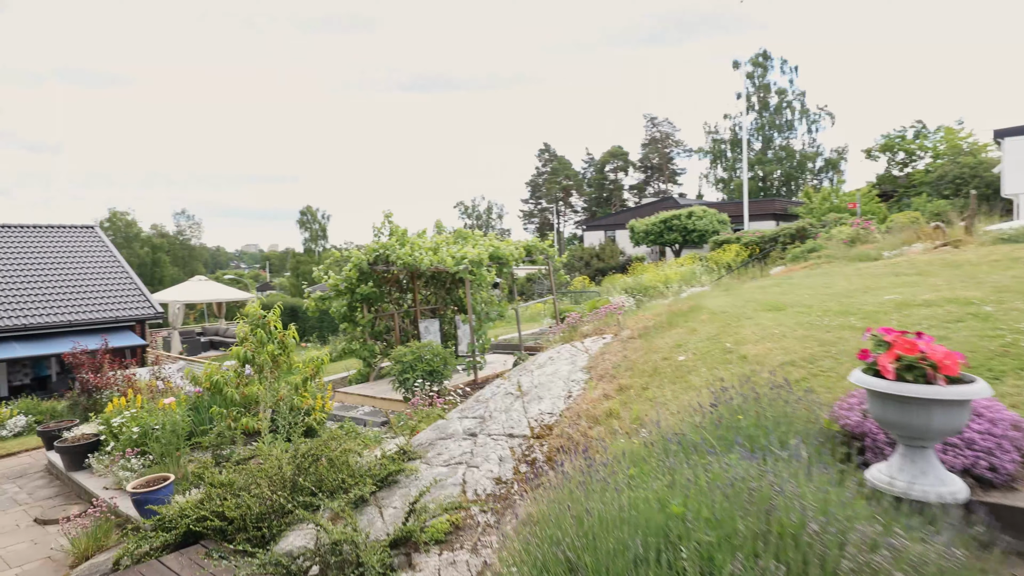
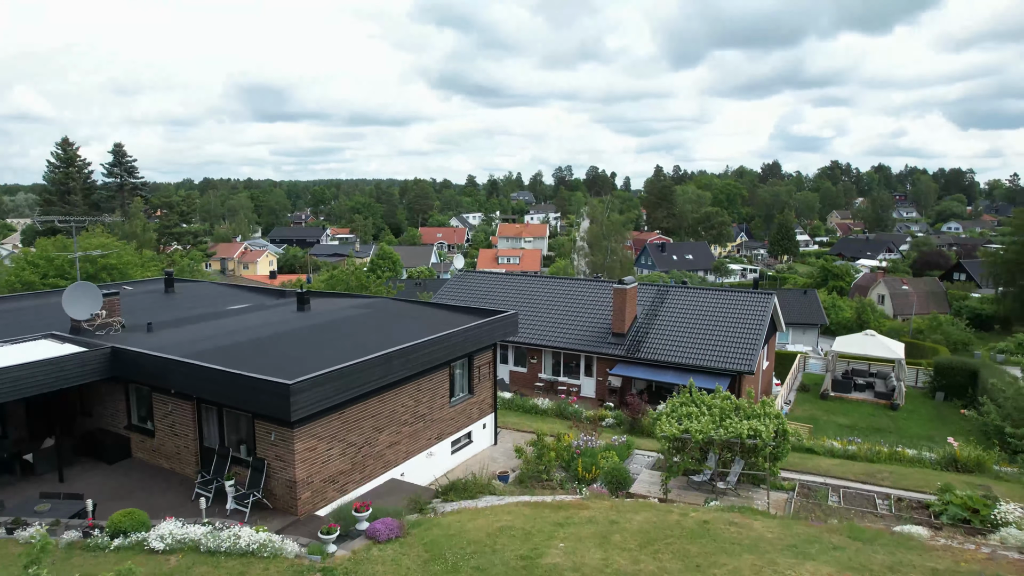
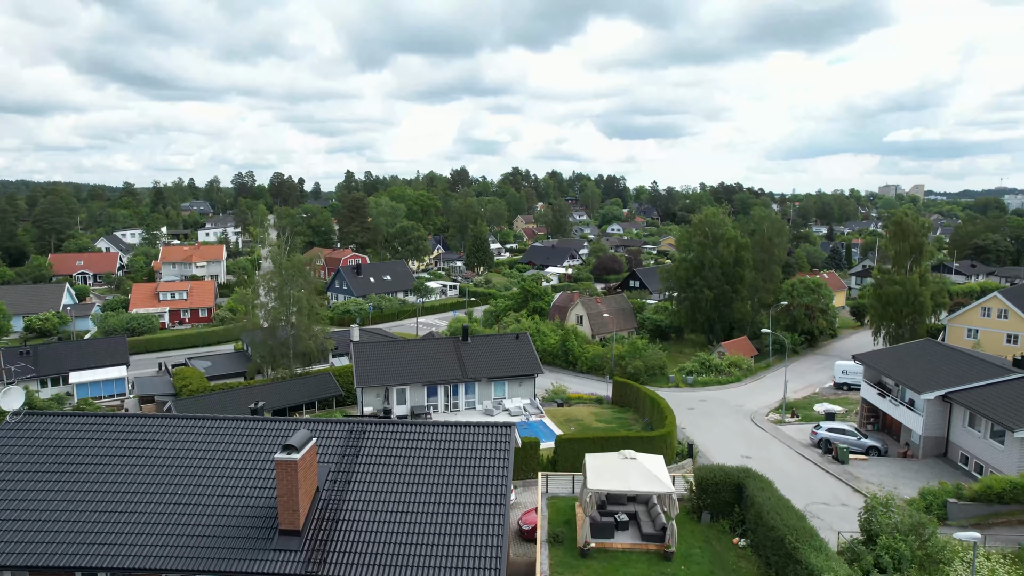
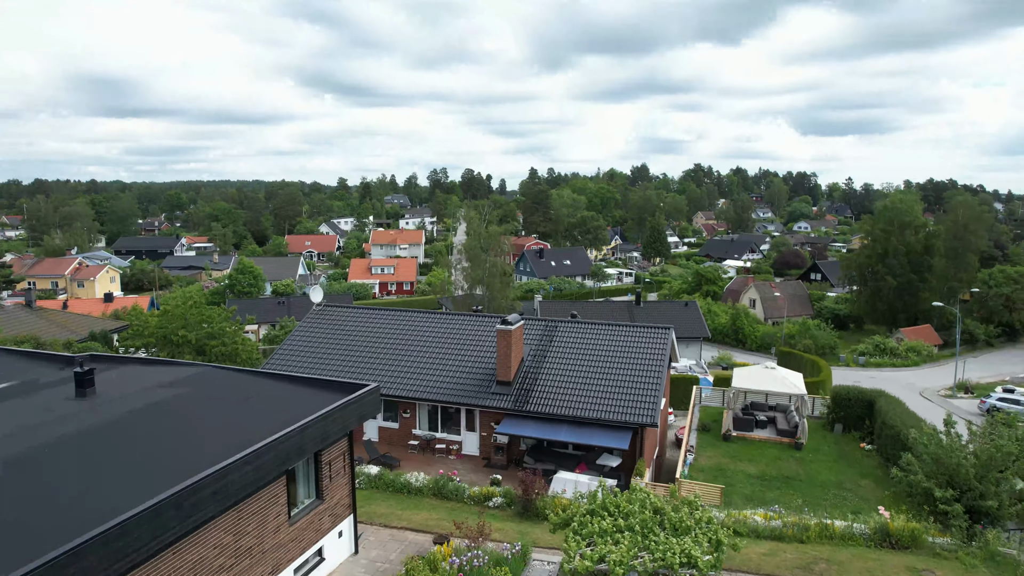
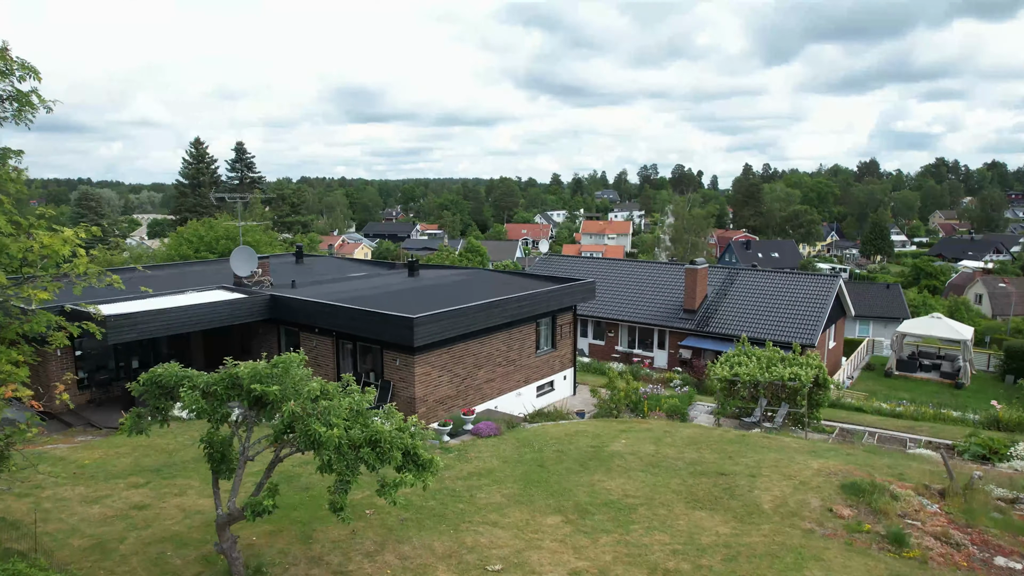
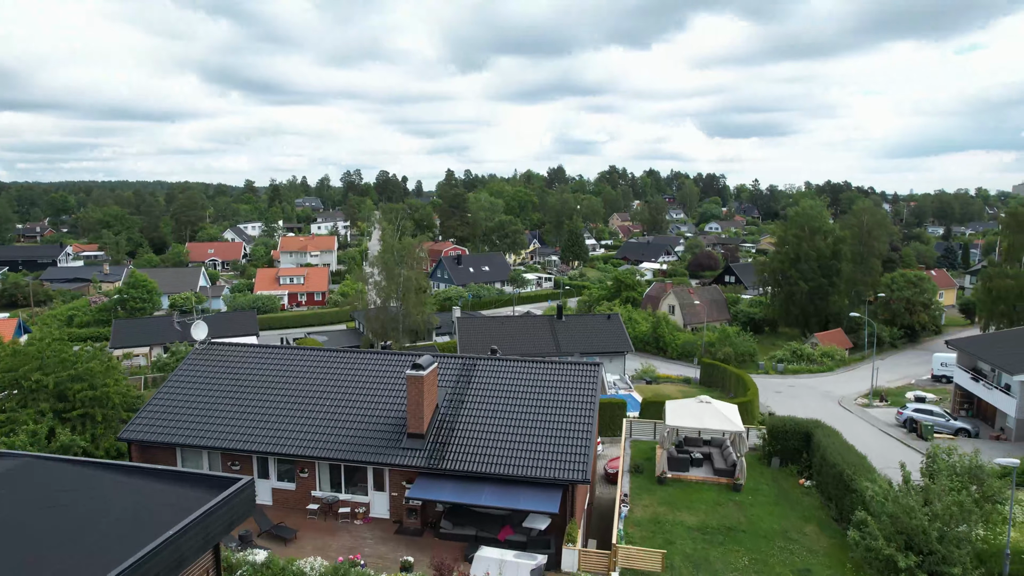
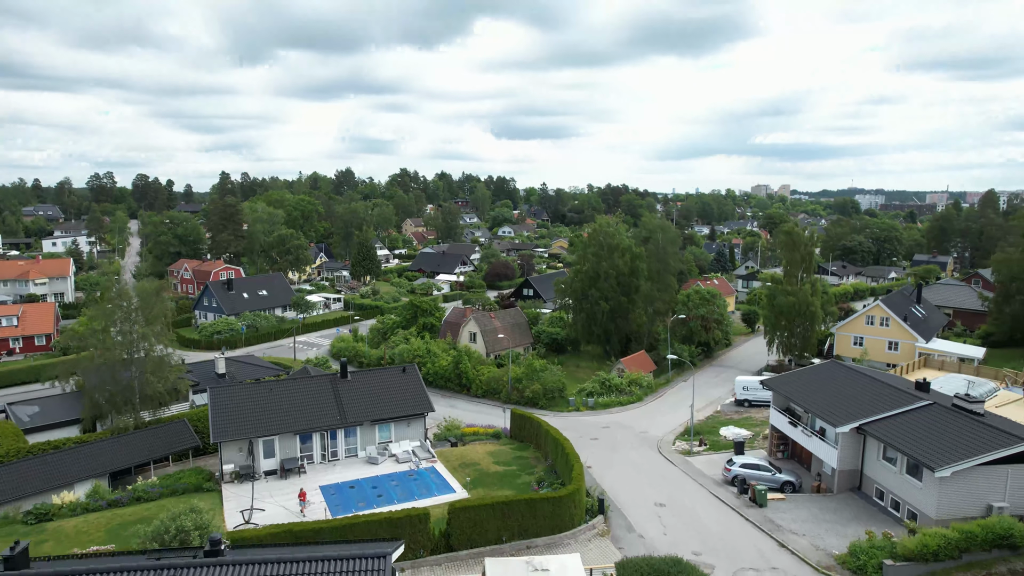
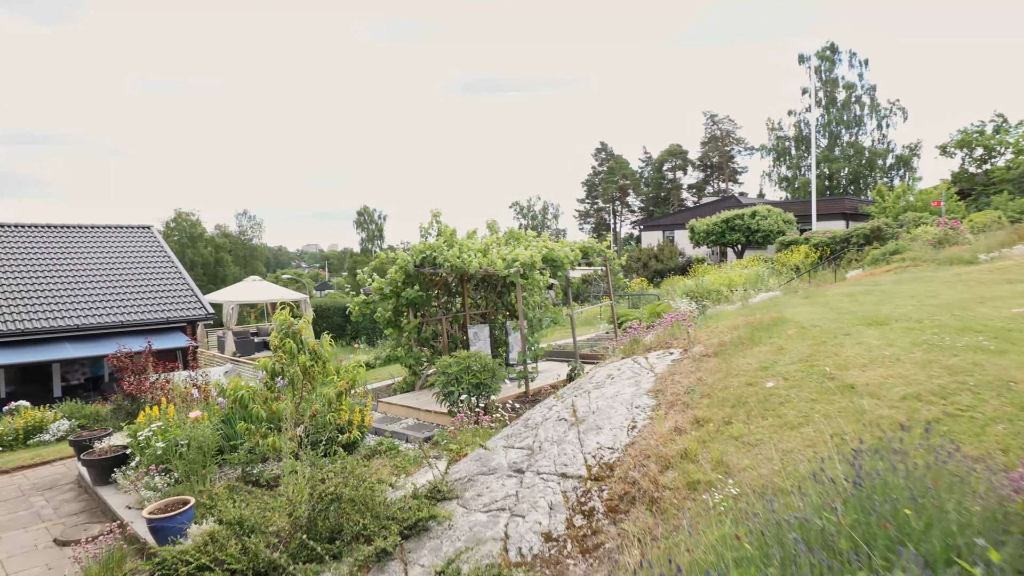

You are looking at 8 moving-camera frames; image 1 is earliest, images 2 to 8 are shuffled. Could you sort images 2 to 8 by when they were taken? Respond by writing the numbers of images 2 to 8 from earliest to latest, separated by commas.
8, 5, 2, 4, 6, 3, 7
